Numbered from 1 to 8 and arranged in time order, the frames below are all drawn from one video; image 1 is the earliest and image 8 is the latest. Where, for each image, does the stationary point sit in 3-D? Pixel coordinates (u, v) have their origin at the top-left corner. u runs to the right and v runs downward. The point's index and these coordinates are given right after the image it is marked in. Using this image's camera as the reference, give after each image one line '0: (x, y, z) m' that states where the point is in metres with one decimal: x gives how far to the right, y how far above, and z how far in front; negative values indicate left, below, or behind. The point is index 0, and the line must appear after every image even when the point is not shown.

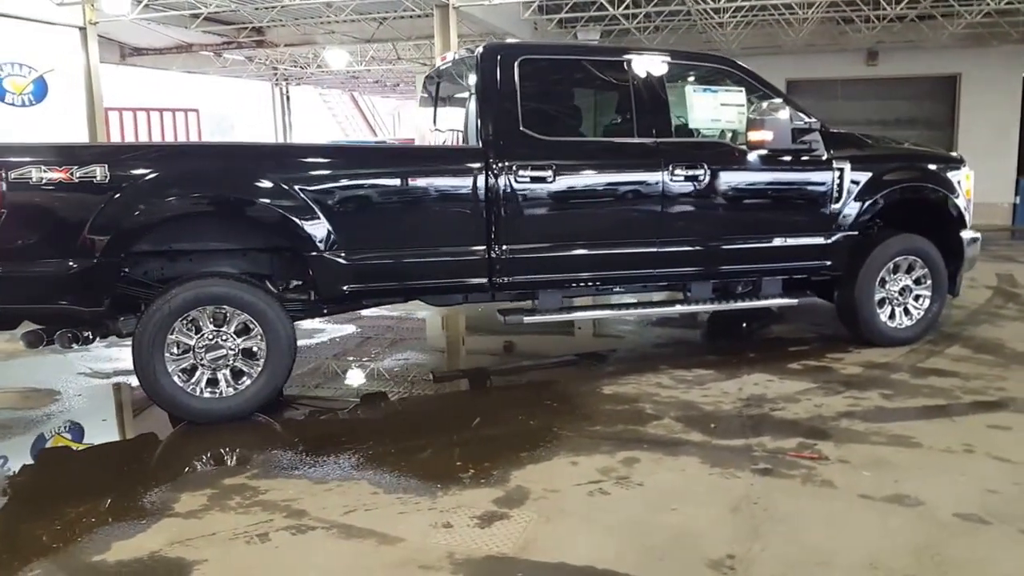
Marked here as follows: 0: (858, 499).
0: (+1.5, -0.9, +3.1) m
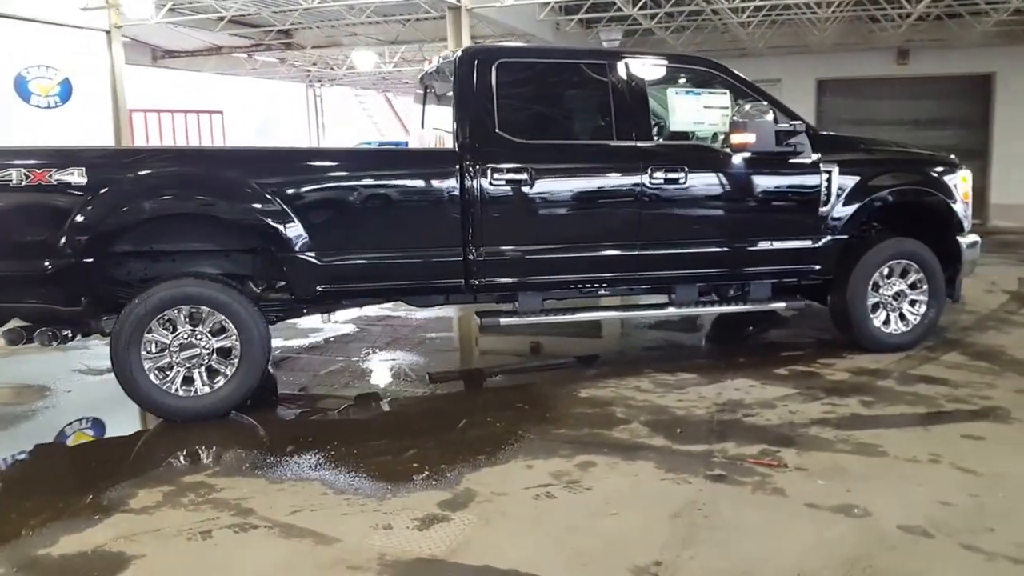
0: (+1.2, -0.9, +3.0) m
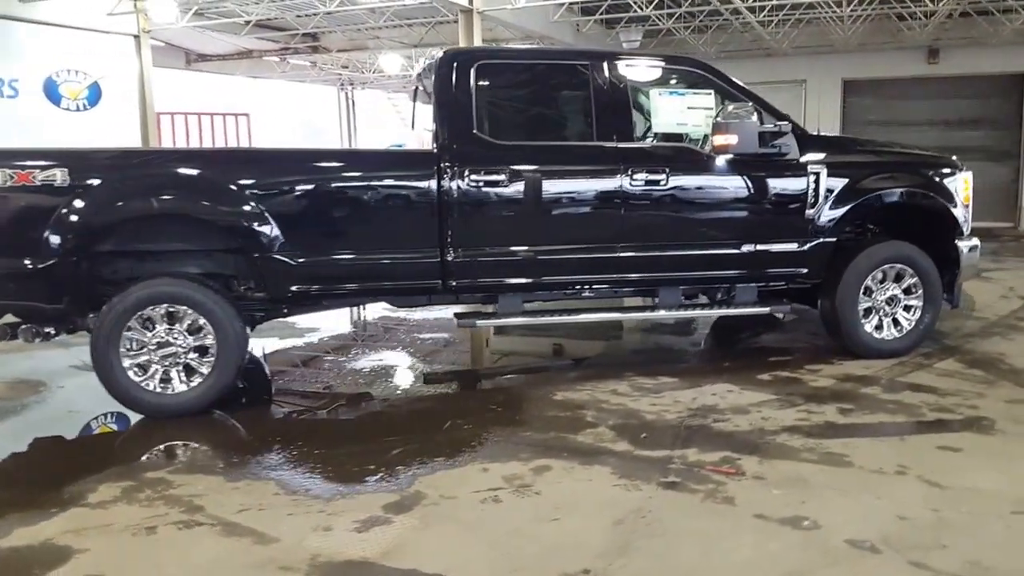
0: (+1.0, -1.0, +3.0) m
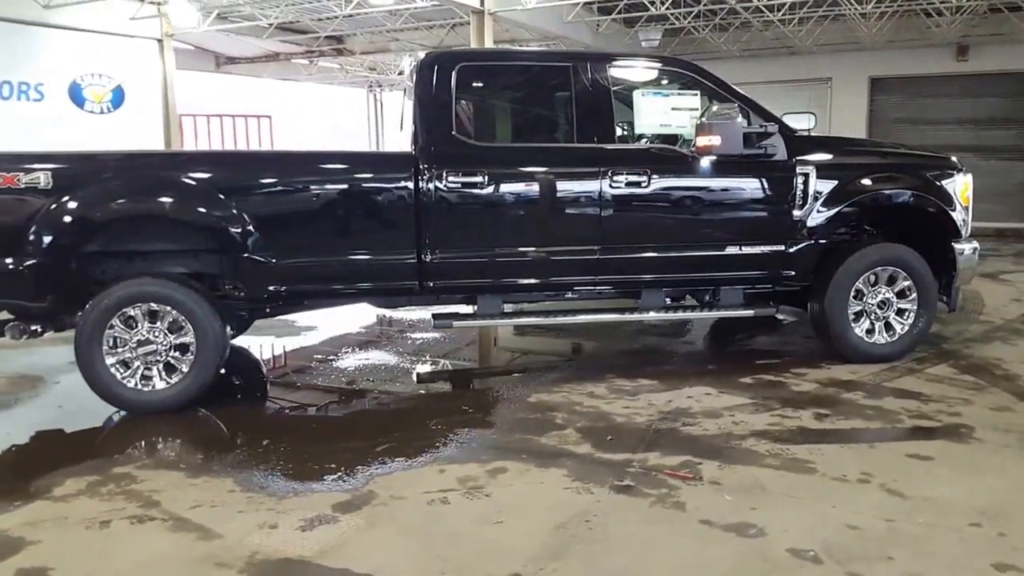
0: (+0.8, -1.0, +2.9) m
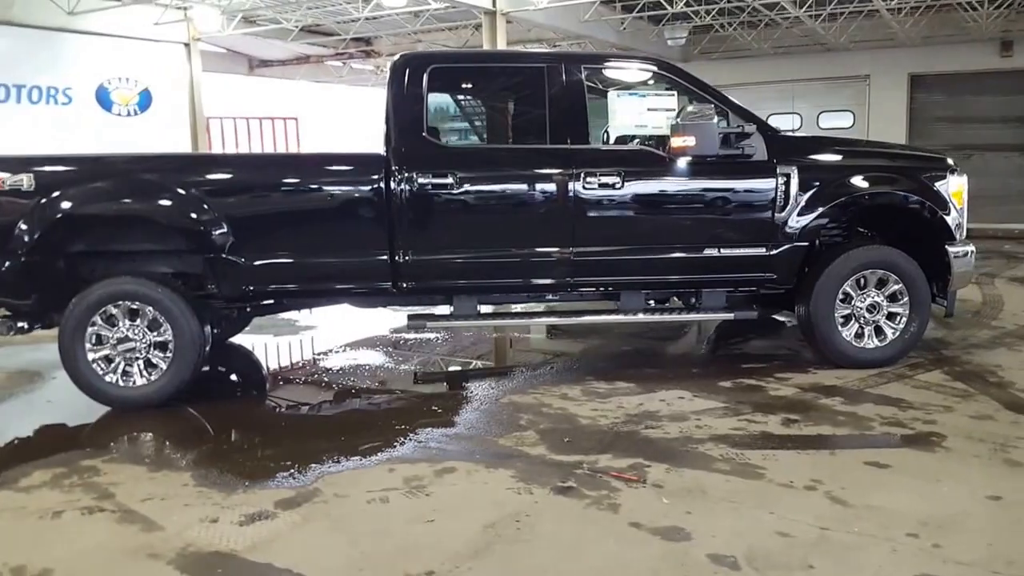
0: (+0.5, -1.0, +2.9) m
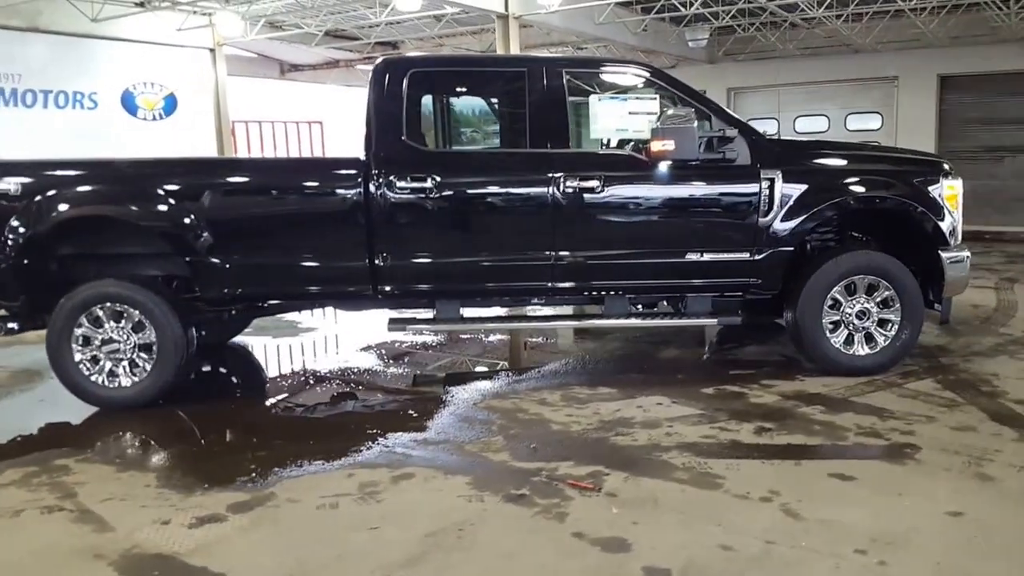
0: (+0.2, -1.0, +2.9) m
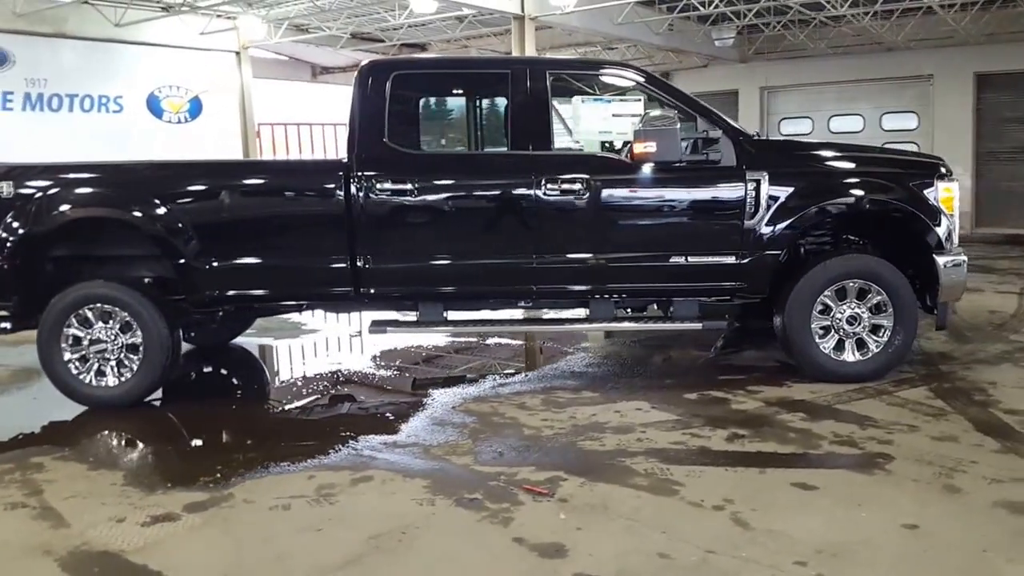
0: (0.0, -1.0, +2.9) m
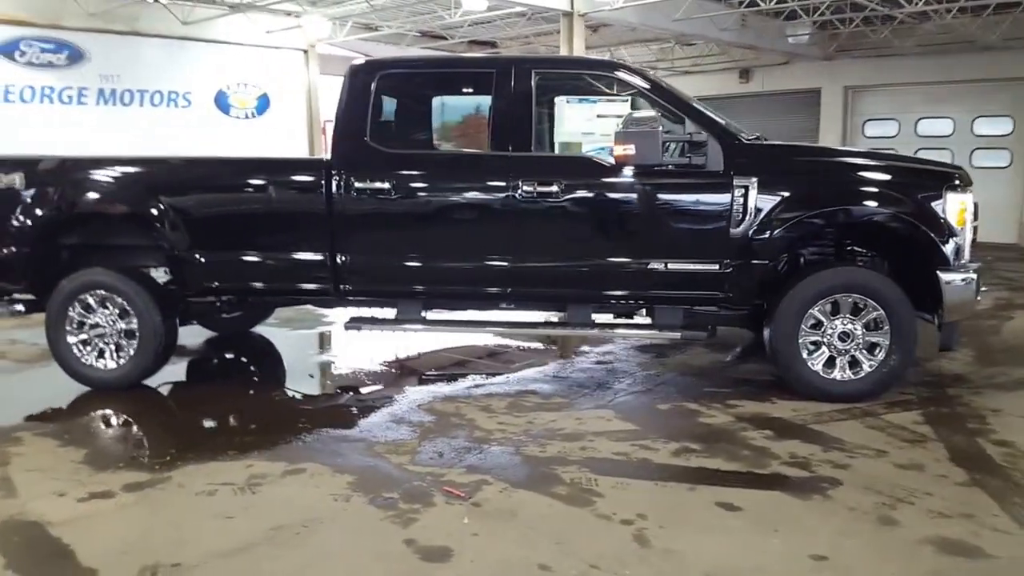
0: (-0.4, -1.0, +2.9) m
